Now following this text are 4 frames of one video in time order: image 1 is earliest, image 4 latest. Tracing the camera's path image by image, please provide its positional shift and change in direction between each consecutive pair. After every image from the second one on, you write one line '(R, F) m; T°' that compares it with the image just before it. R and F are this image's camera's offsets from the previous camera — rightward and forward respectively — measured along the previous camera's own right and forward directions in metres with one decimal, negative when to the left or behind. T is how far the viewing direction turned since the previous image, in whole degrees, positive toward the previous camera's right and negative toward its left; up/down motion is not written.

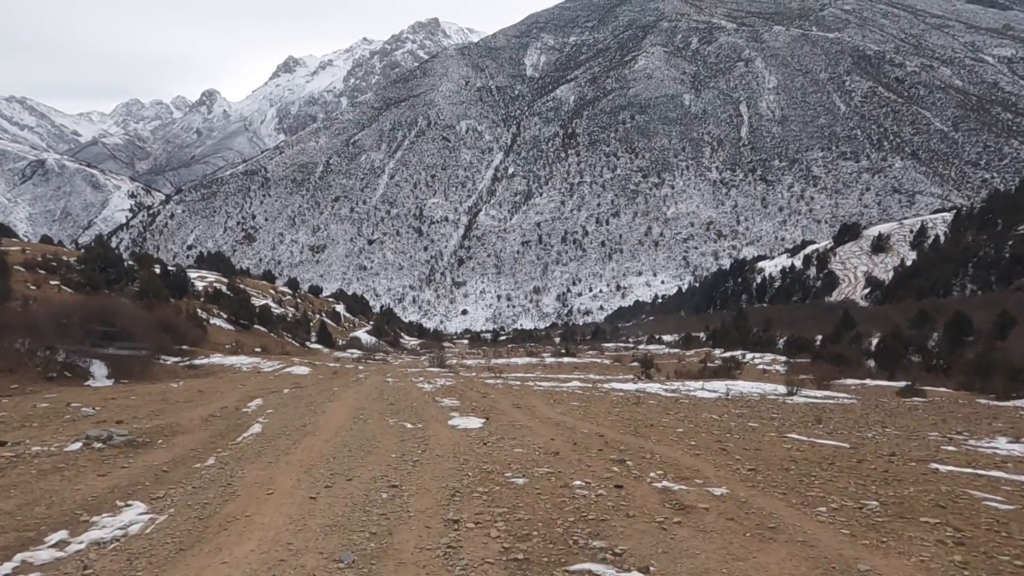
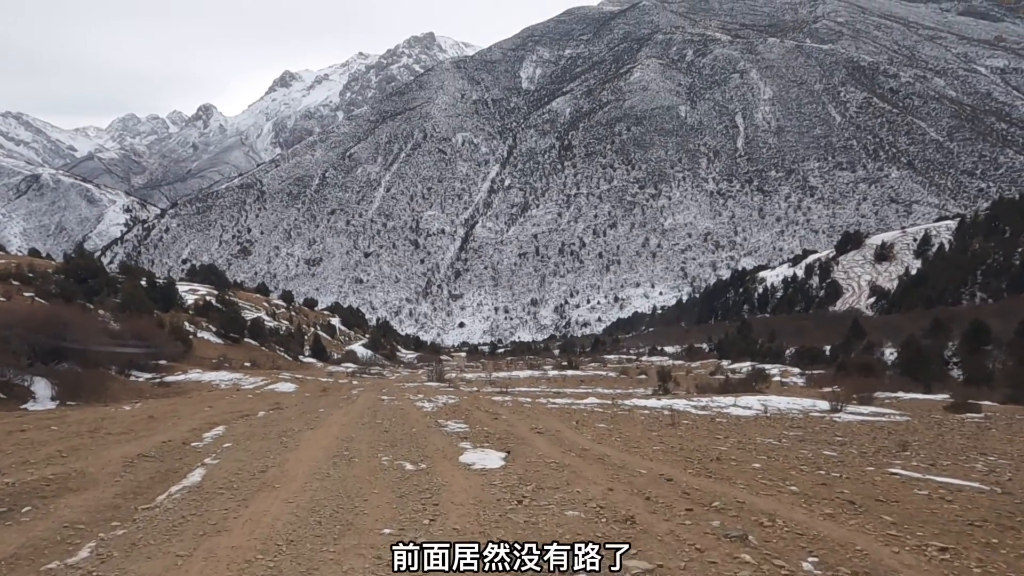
(-0.3, +1.3) m; 0°
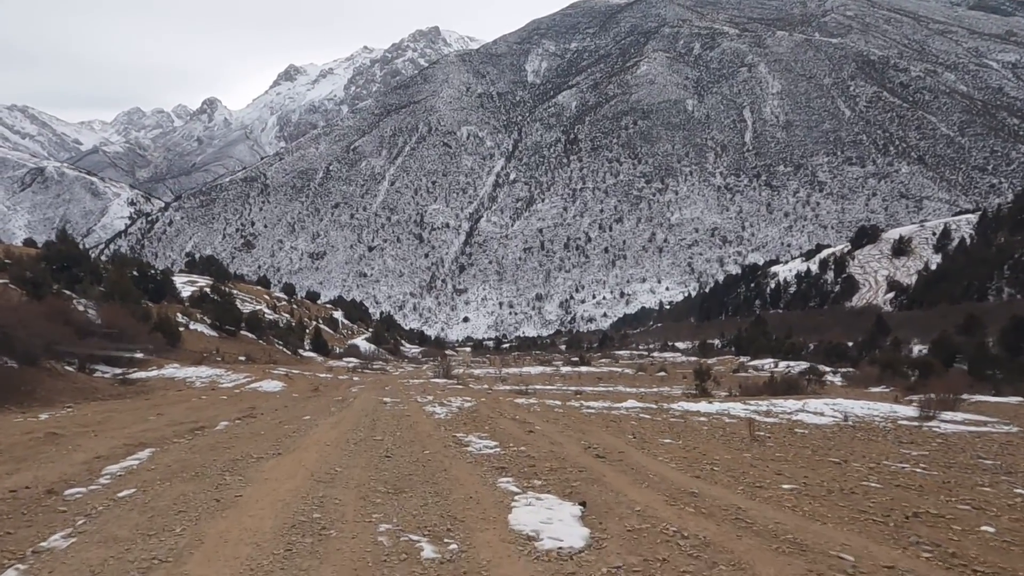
(-0.4, +1.7) m; 0°
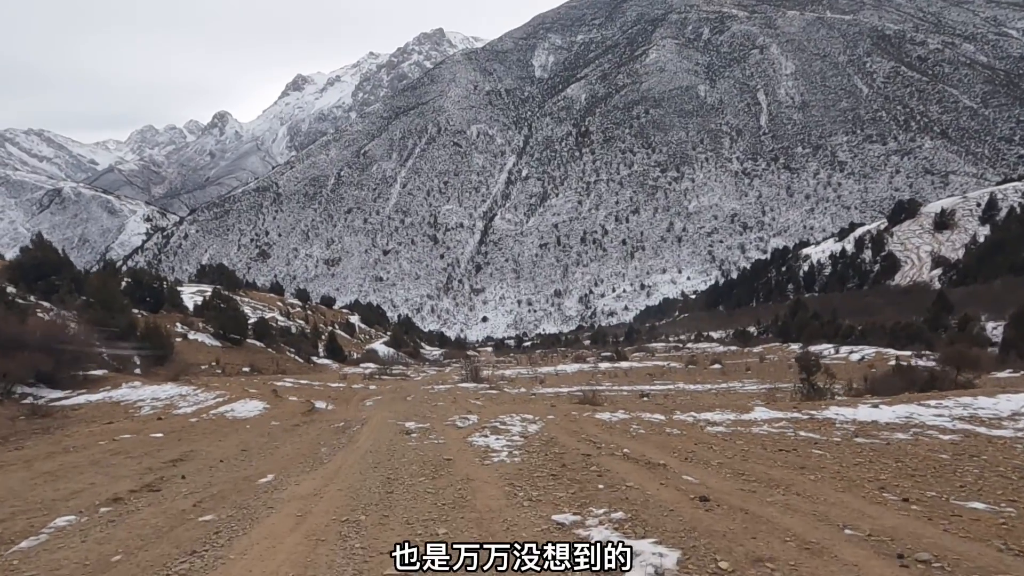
(-0.7, +2.9) m; -2°
